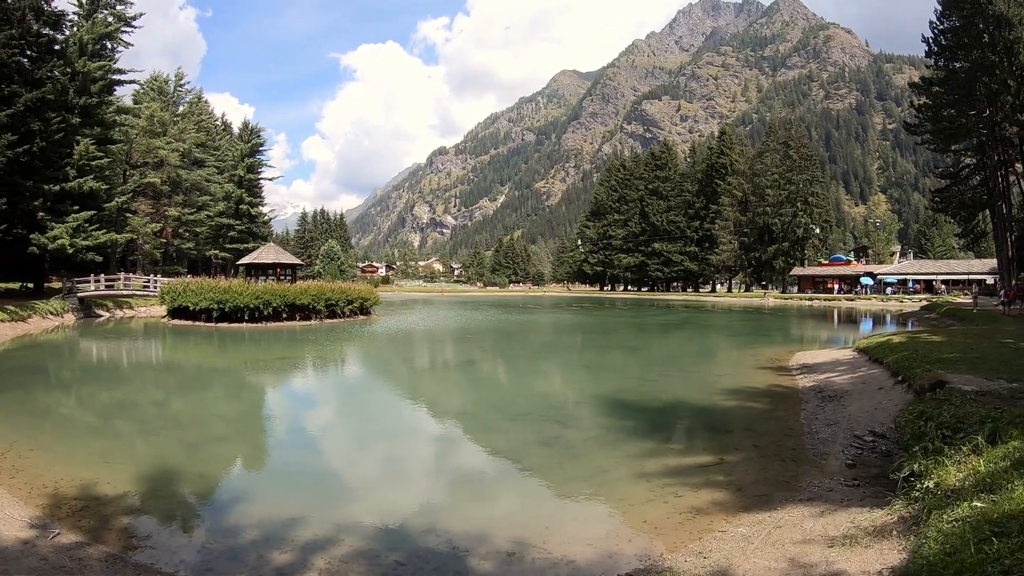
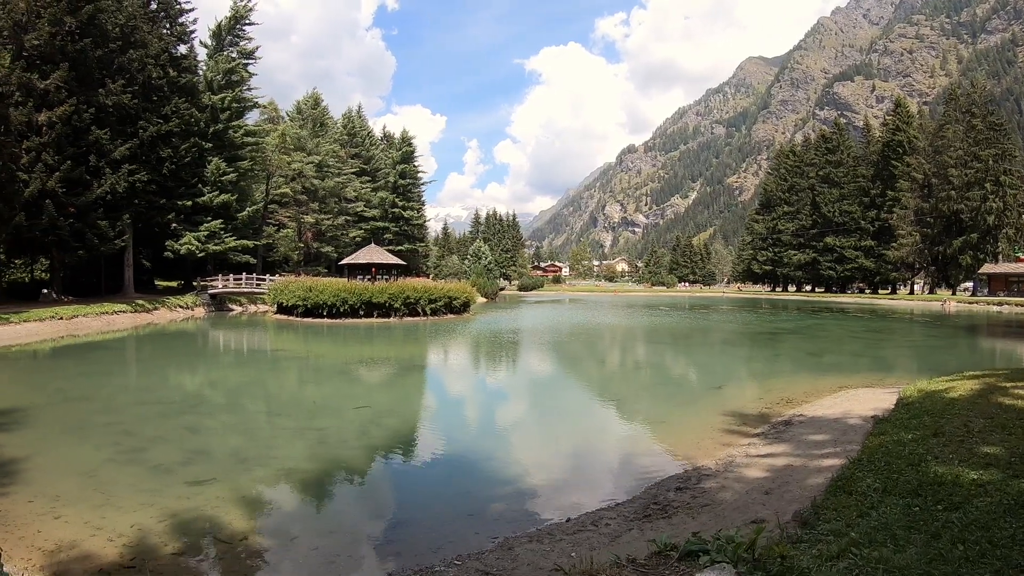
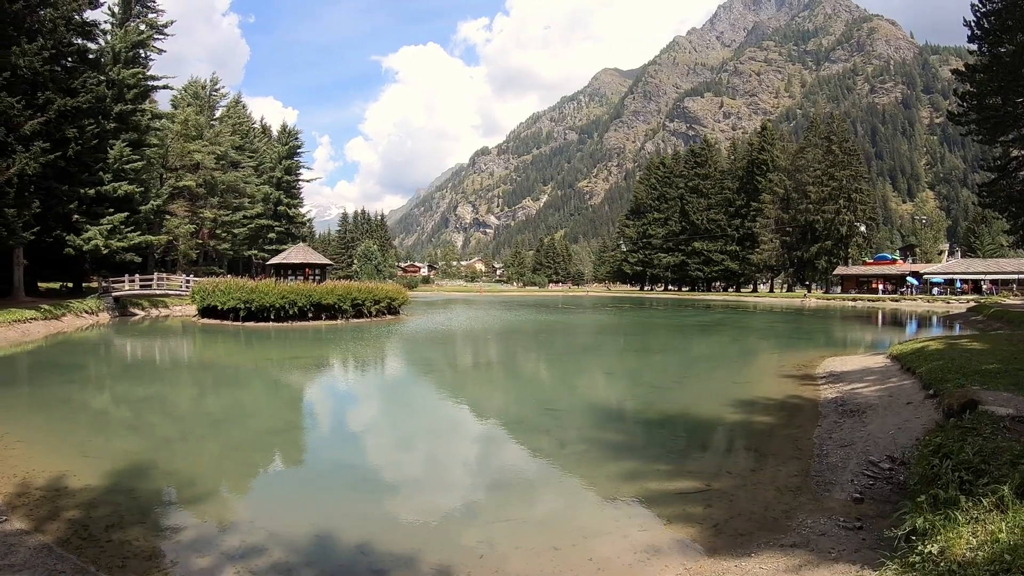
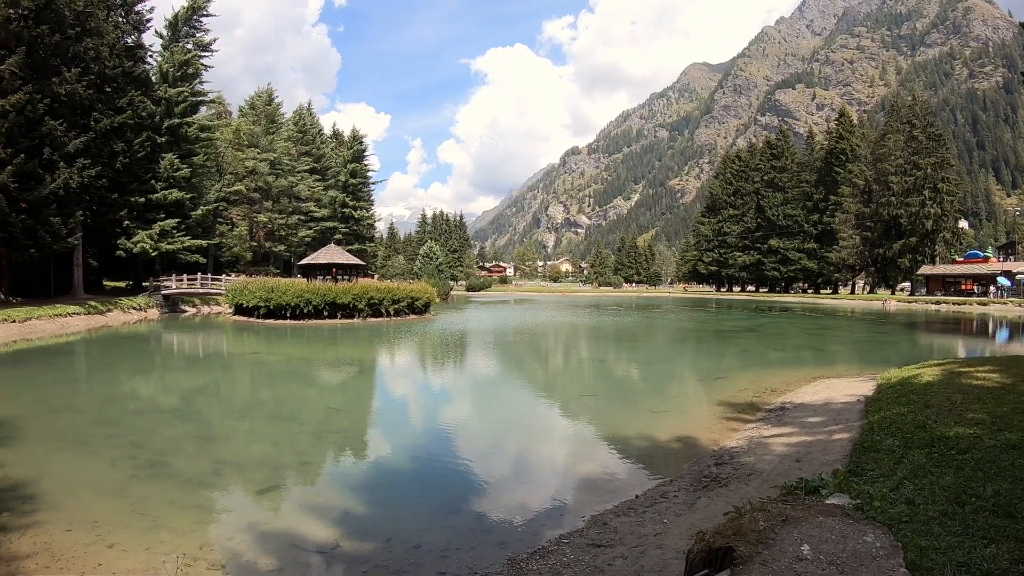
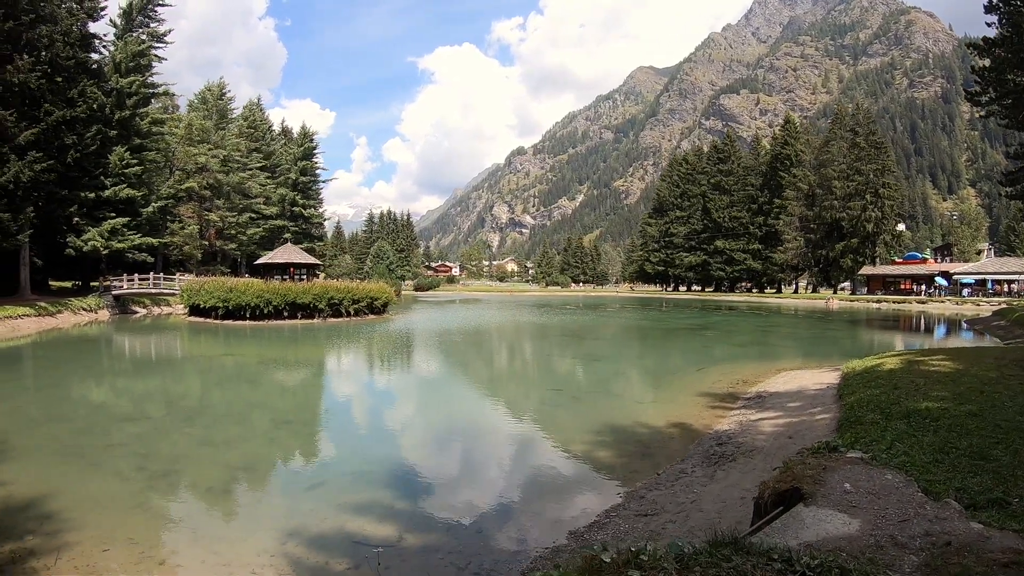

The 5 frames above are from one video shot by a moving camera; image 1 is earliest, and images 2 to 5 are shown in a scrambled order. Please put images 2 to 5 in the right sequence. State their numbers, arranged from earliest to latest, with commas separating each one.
3, 5, 4, 2
